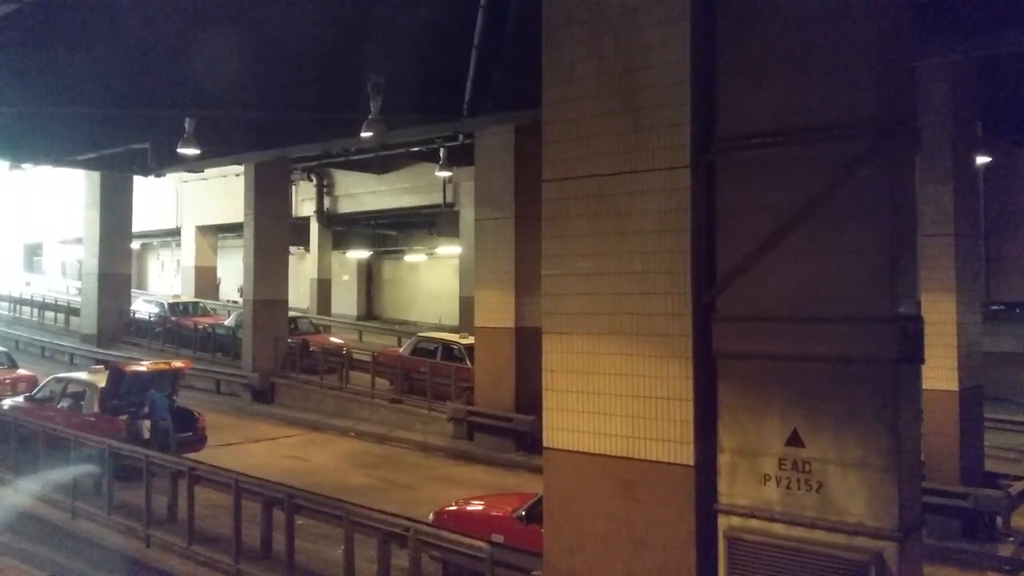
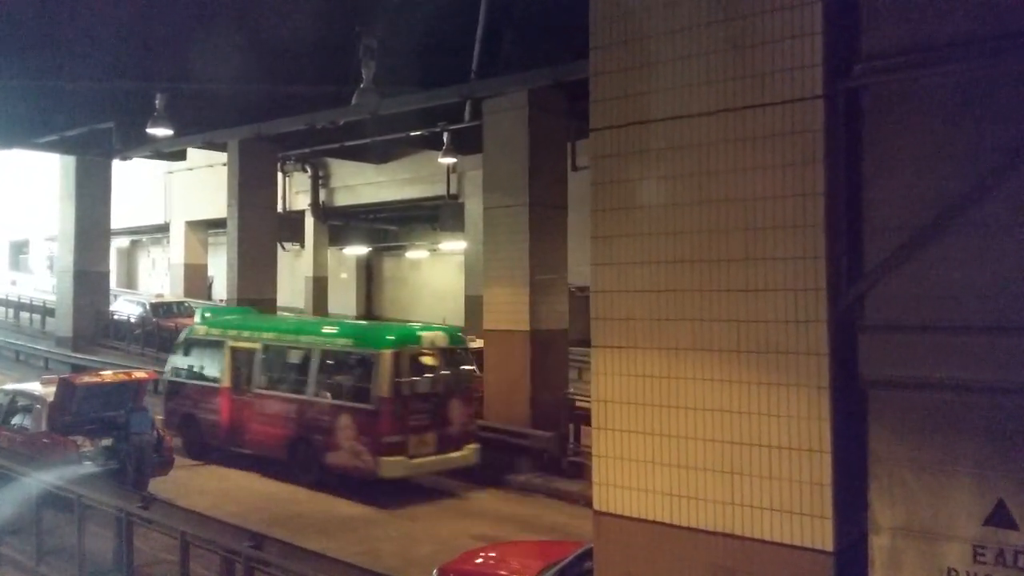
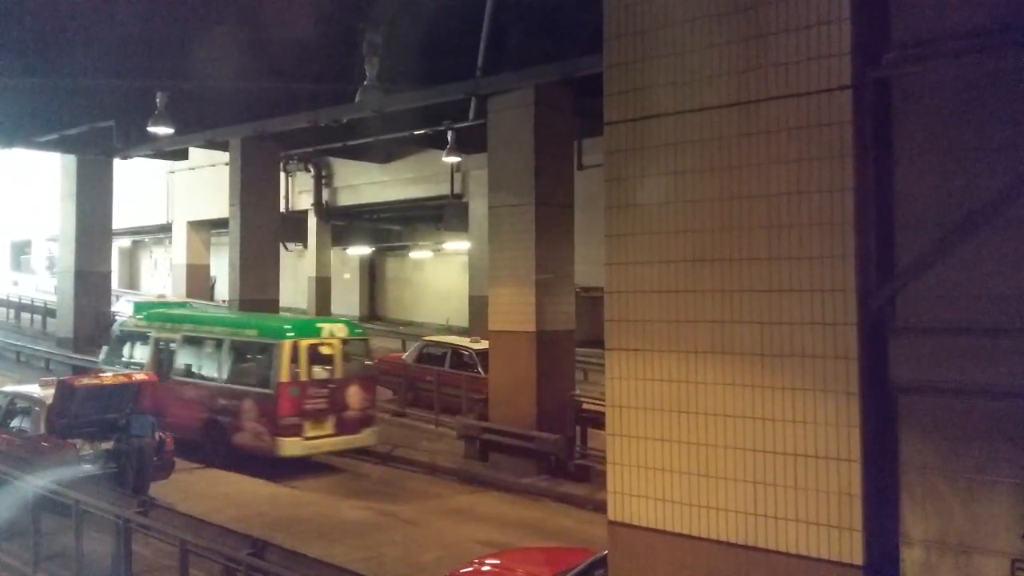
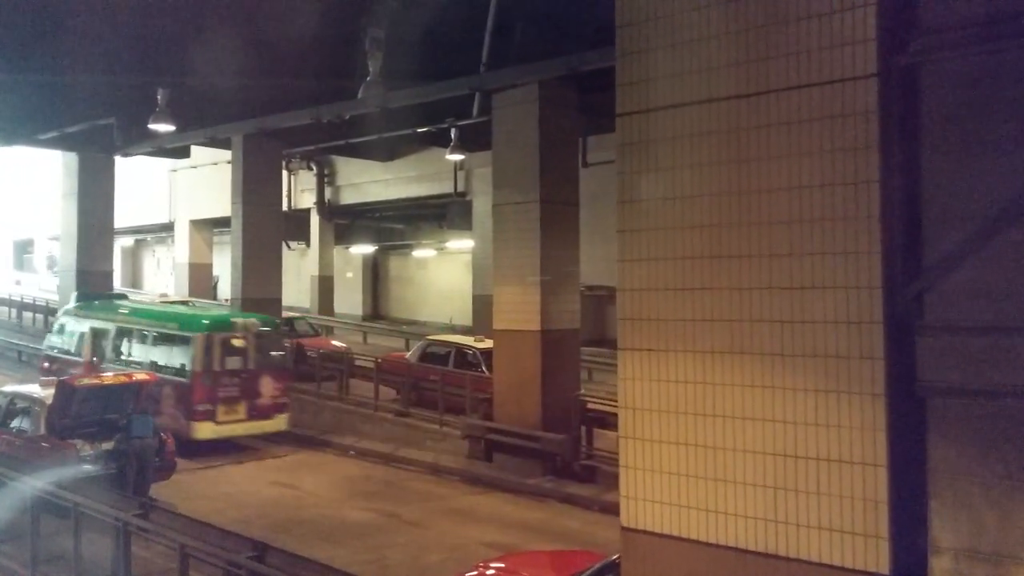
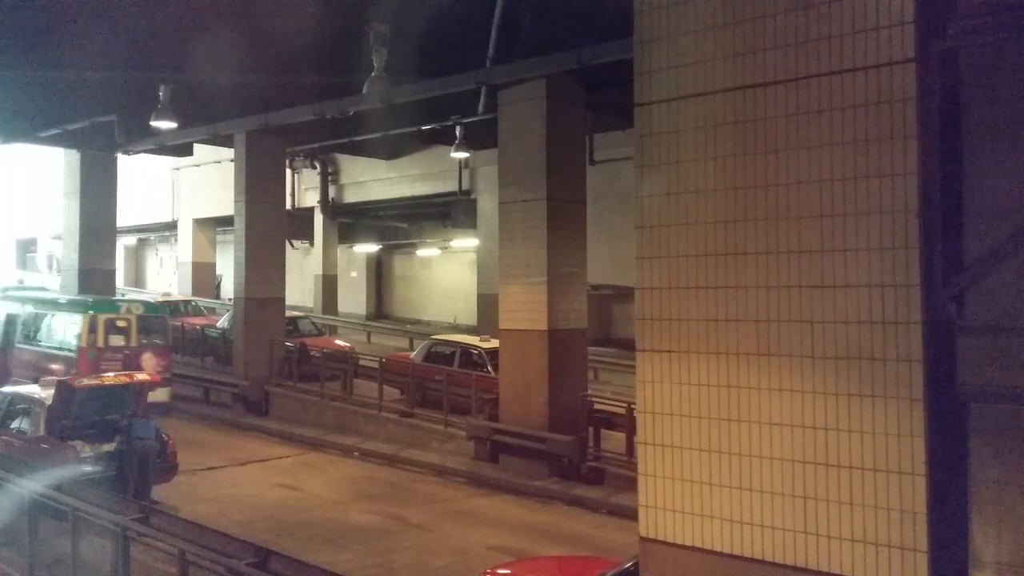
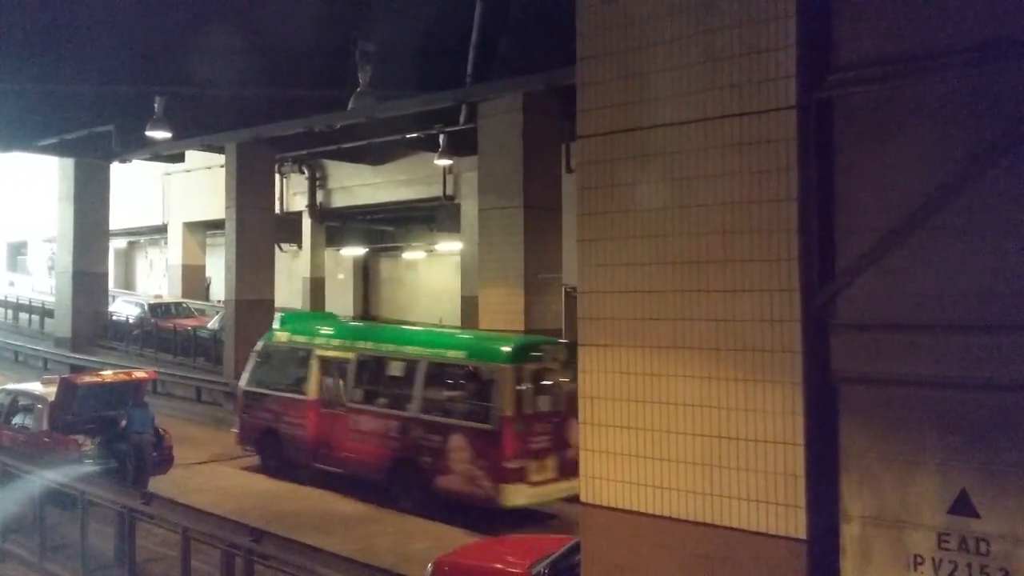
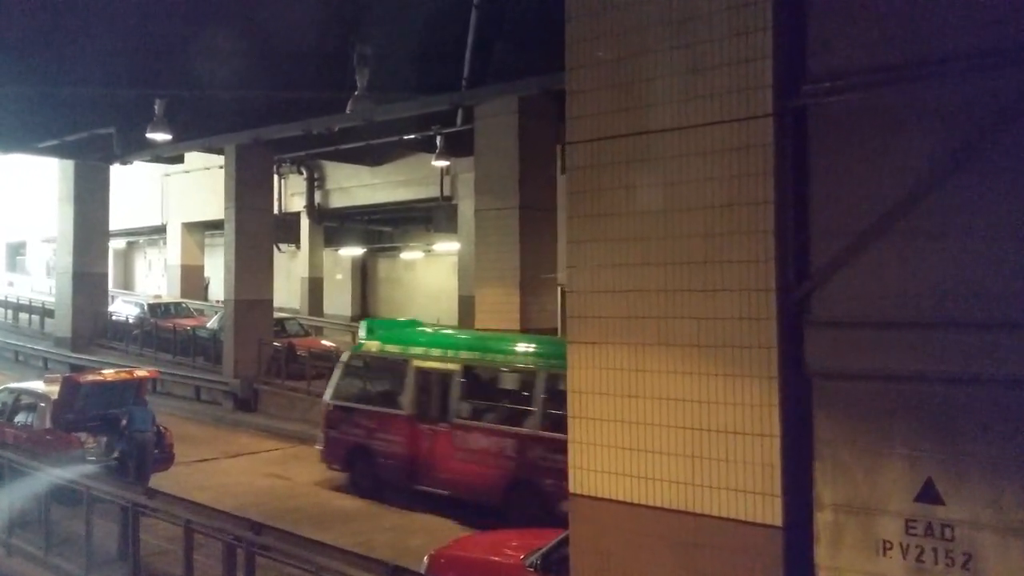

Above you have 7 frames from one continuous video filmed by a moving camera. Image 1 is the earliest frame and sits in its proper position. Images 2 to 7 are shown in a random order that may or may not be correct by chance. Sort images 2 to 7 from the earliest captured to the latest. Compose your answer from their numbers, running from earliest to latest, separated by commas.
7, 6, 2, 3, 4, 5
